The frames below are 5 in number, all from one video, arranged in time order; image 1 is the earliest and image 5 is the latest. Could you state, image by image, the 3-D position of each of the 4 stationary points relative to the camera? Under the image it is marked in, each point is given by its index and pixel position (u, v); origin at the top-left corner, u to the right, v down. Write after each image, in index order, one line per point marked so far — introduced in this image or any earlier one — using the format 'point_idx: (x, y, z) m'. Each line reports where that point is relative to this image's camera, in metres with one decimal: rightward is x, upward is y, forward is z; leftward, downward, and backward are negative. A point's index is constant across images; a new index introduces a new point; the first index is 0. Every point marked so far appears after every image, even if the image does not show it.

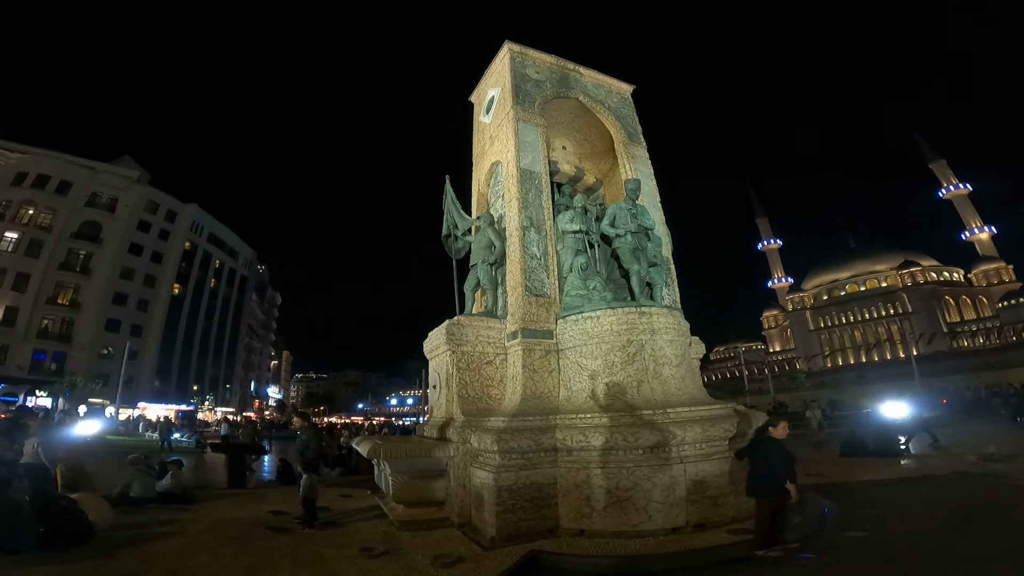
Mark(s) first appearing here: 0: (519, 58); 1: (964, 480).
0: (+0.1, +3.9, +9.2) m
1: (+6.5, -2.7, +7.7) m
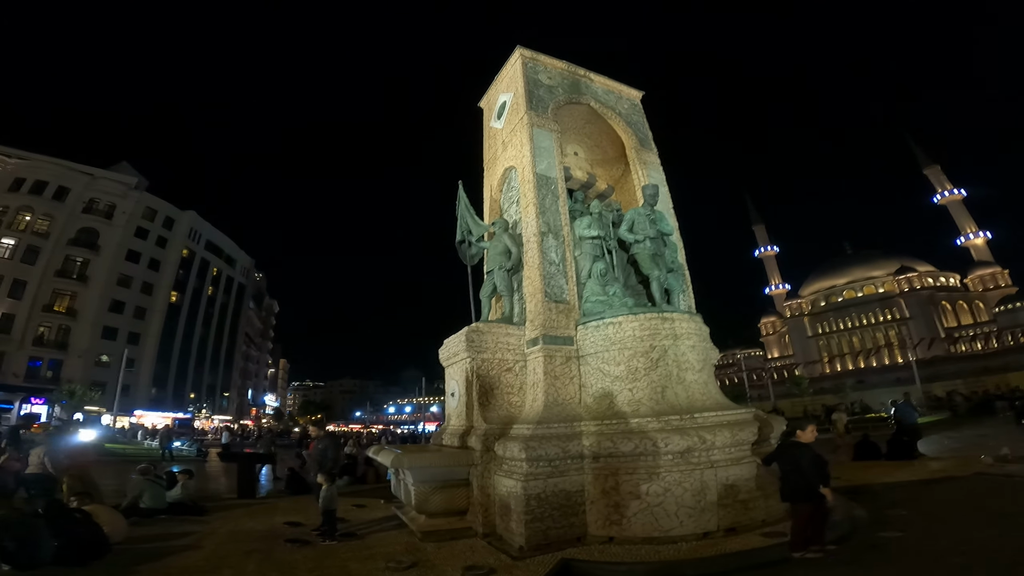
0: (+0.3, +3.8, +9.2) m
1: (+6.8, -2.8, +7.7) m
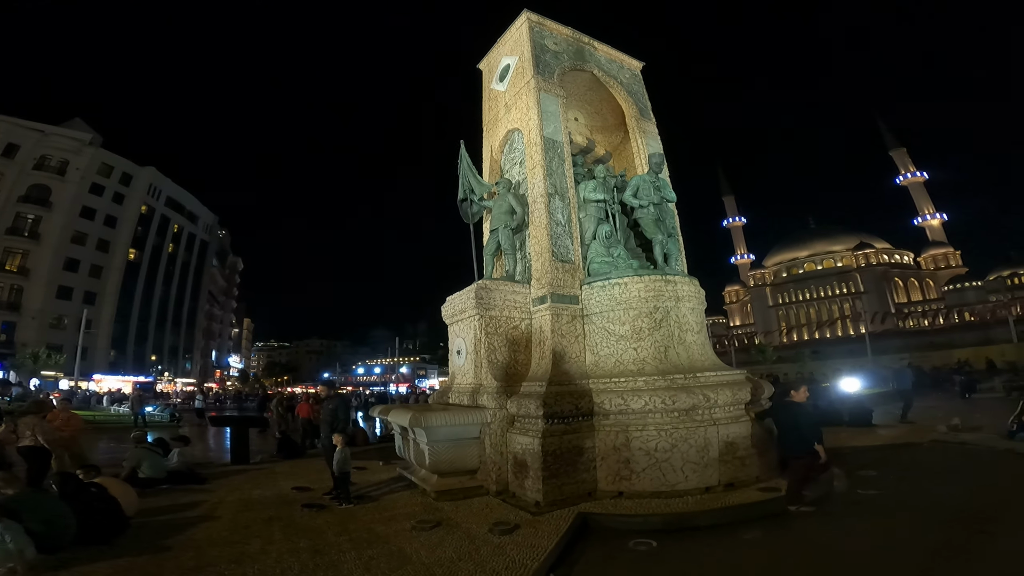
0: (+0.4, +4.3, +9.0) m
1: (+6.7, -2.5, +8.4) m
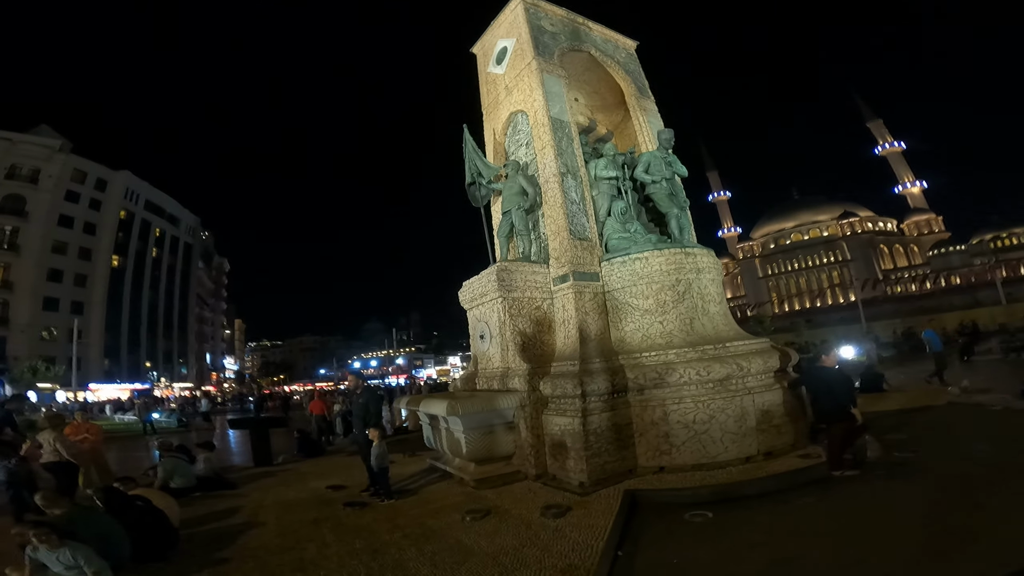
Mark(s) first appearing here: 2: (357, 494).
0: (+0.4, +4.6, +8.9) m
1: (+7.1, -1.9, +8.6) m
2: (-1.9, -2.4, +6.4) m
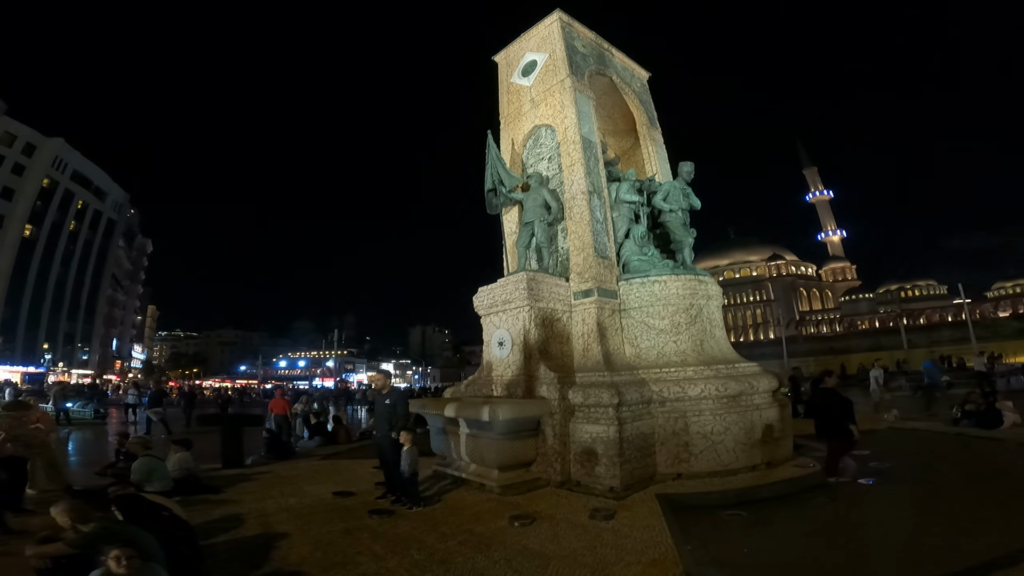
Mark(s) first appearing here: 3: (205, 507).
0: (+0.9, +4.4, +9.2) m
1: (+7.0, -2.6, +9.6) m
2: (-1.6, -2.3, +6.2) m
3: (-3.5, -2.3, +6.2) m
